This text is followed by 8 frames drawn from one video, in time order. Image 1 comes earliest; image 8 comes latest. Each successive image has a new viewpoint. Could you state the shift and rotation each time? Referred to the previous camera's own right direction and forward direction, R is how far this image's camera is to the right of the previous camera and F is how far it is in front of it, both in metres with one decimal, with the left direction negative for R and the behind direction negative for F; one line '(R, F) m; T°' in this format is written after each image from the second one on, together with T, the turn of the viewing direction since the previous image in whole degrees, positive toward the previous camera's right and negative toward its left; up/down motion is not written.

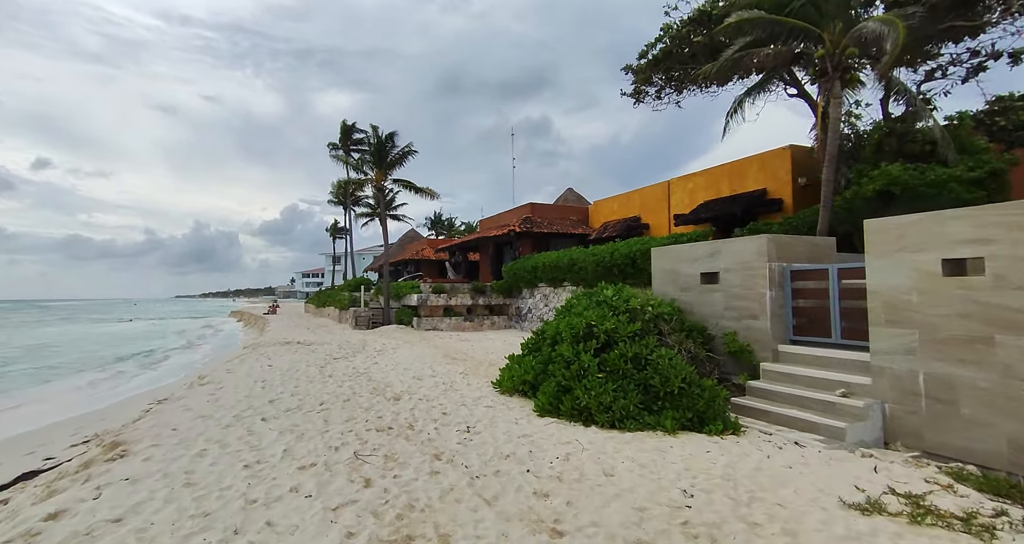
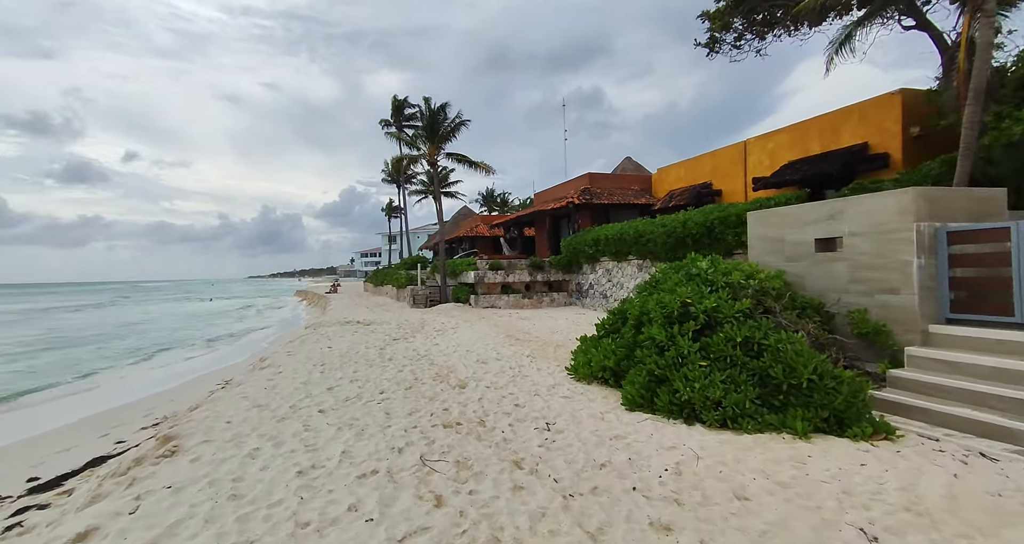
(-0.4, +1.0) m; -7°
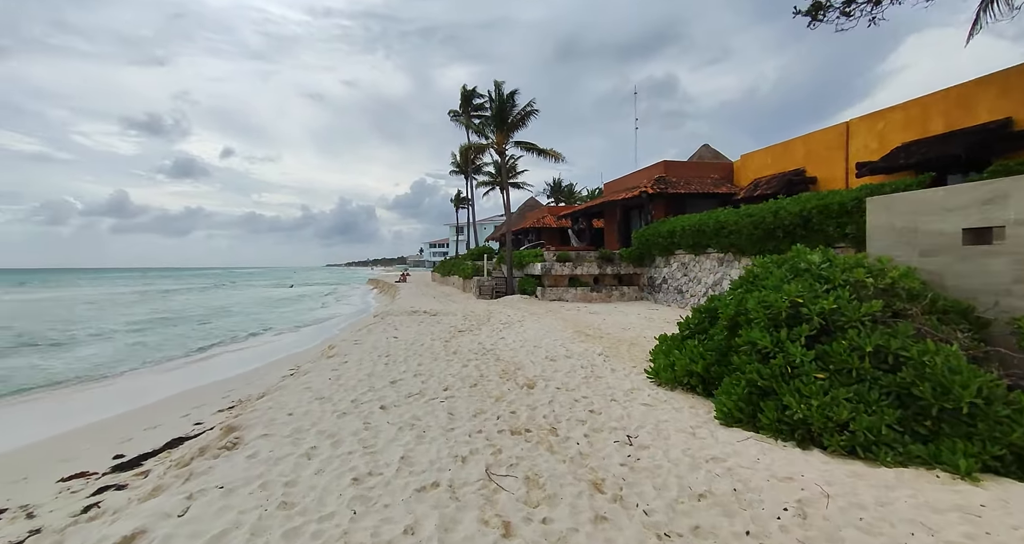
(-0.1, +0.5) m; -9°
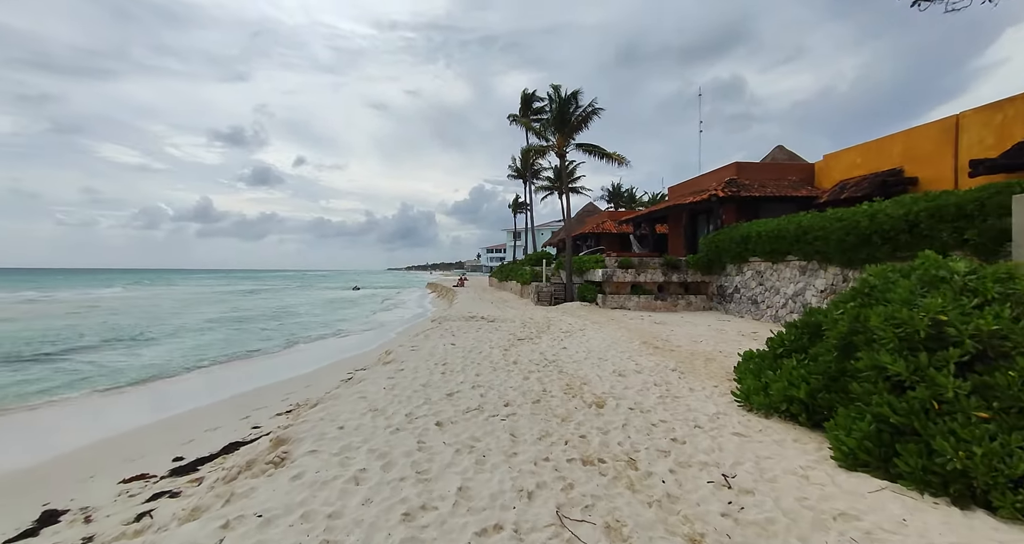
(-0.2, +0.5) m; -7°
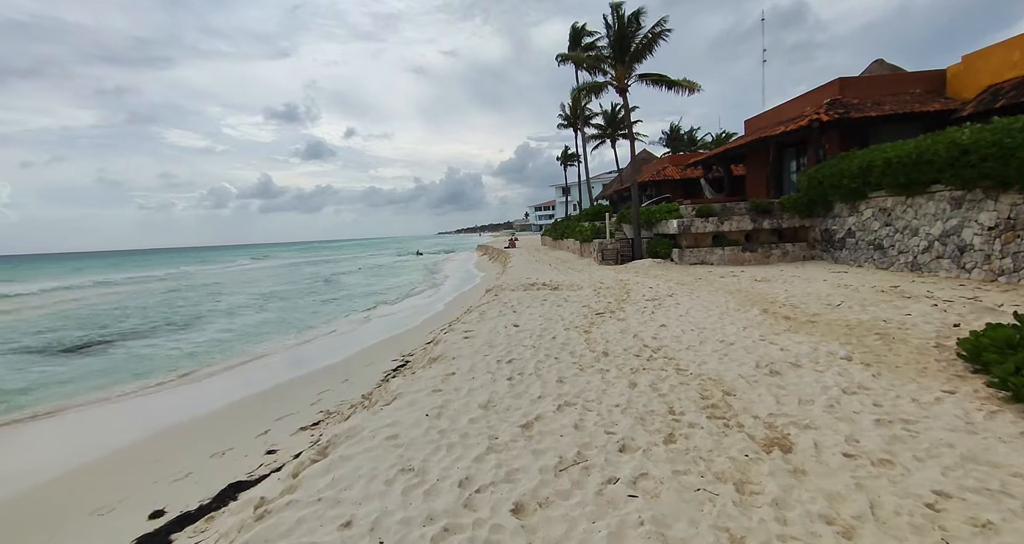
(-0.5, +2.2) m; -7°
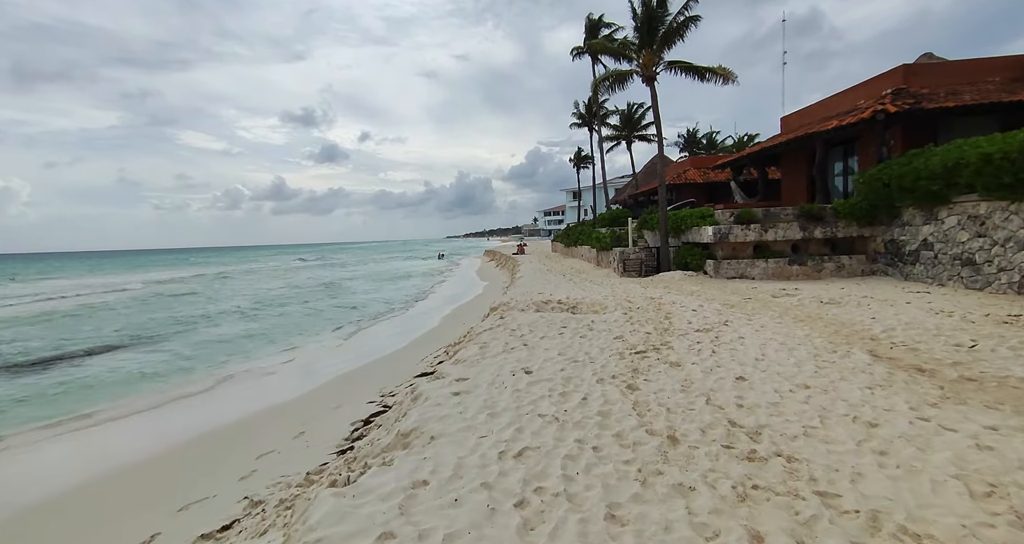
(0.0, +2.1) m; -1°
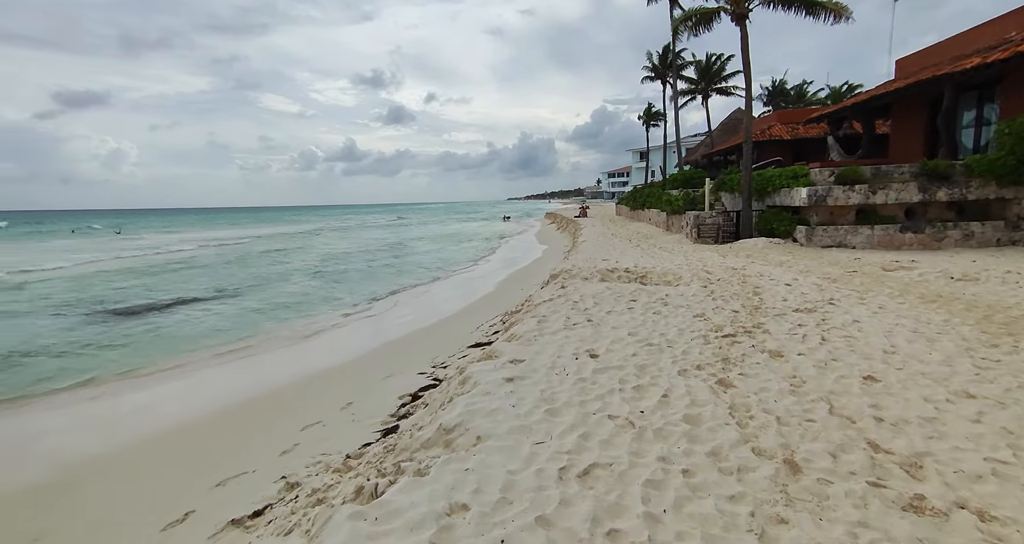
(-0.1, +0.8) m; -8°
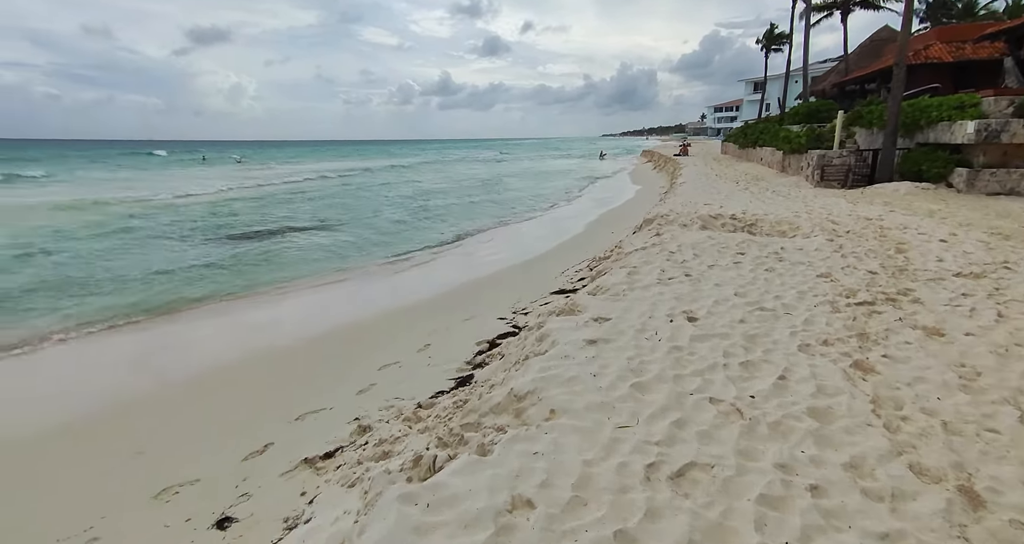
(0.0, +0.6) m; -11°
